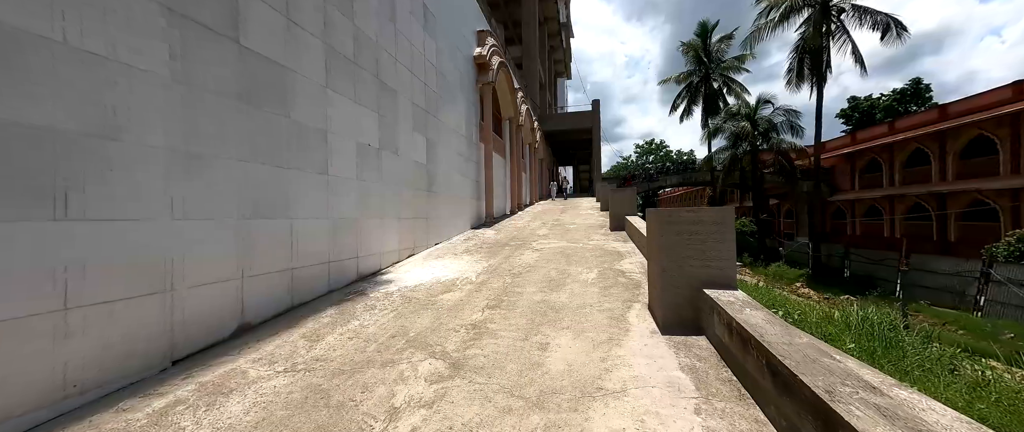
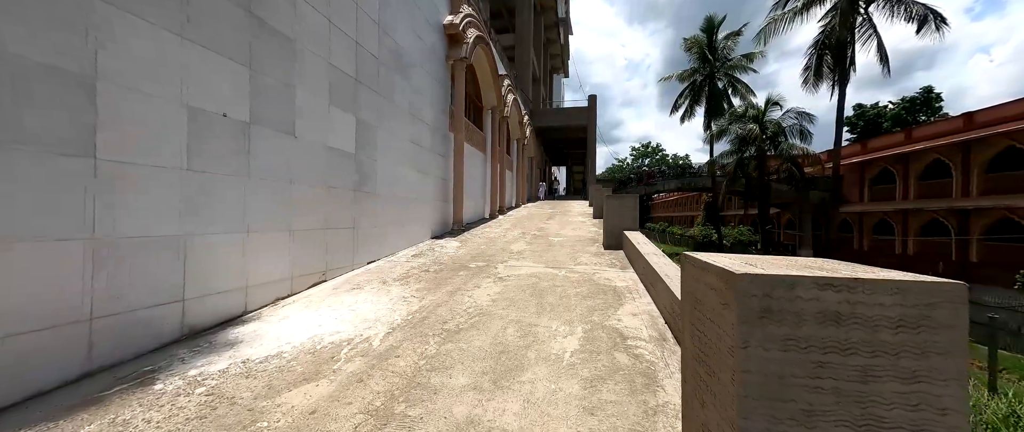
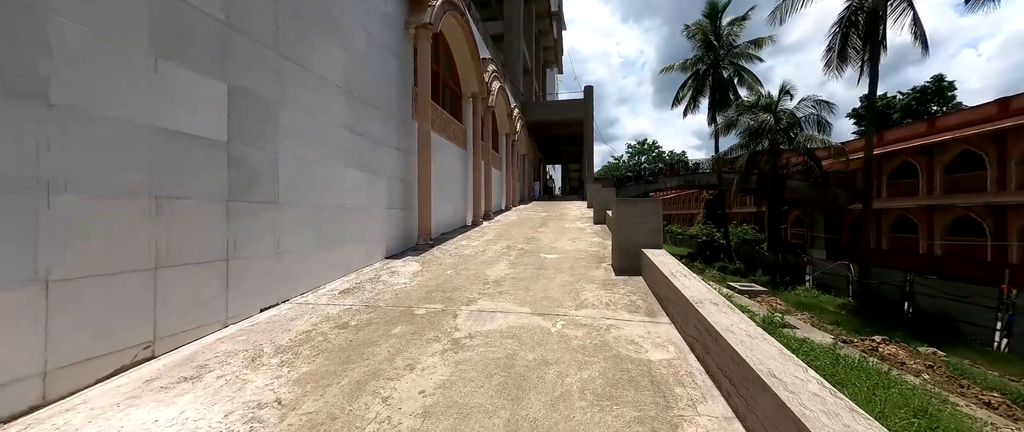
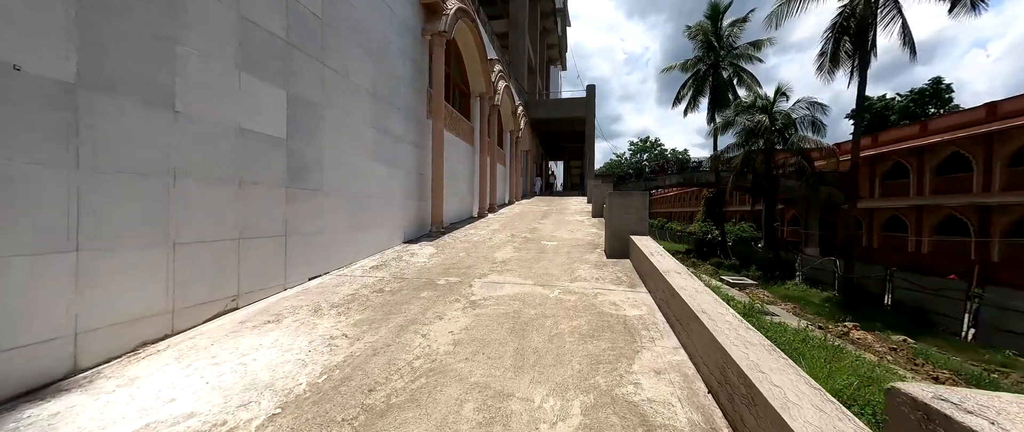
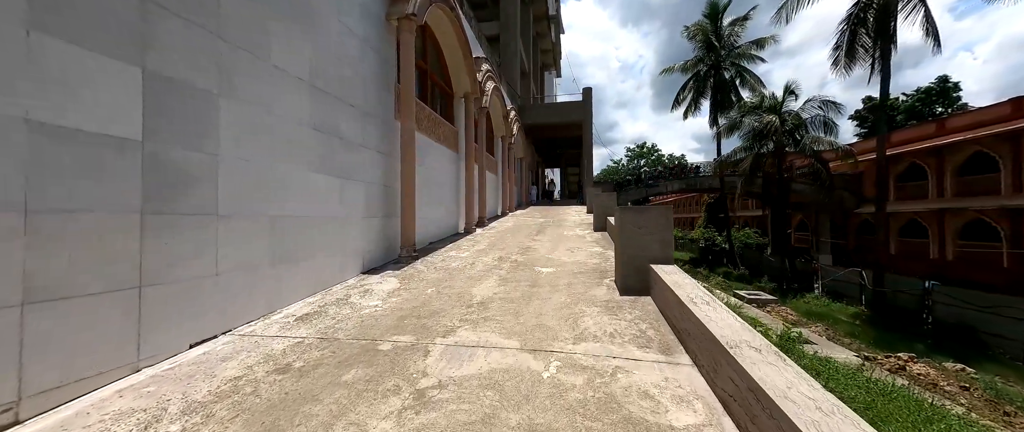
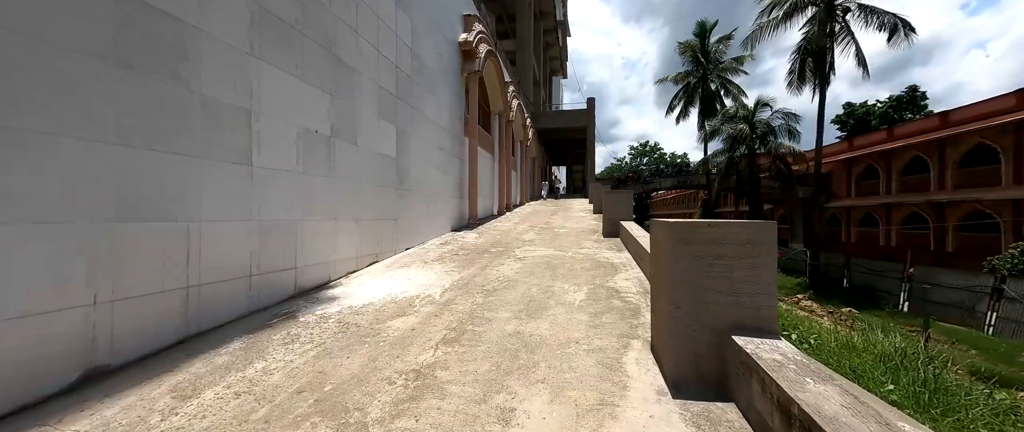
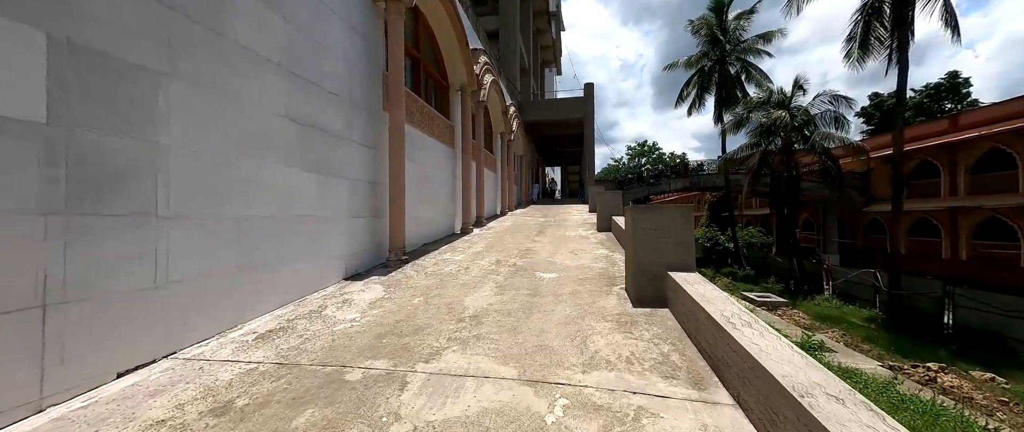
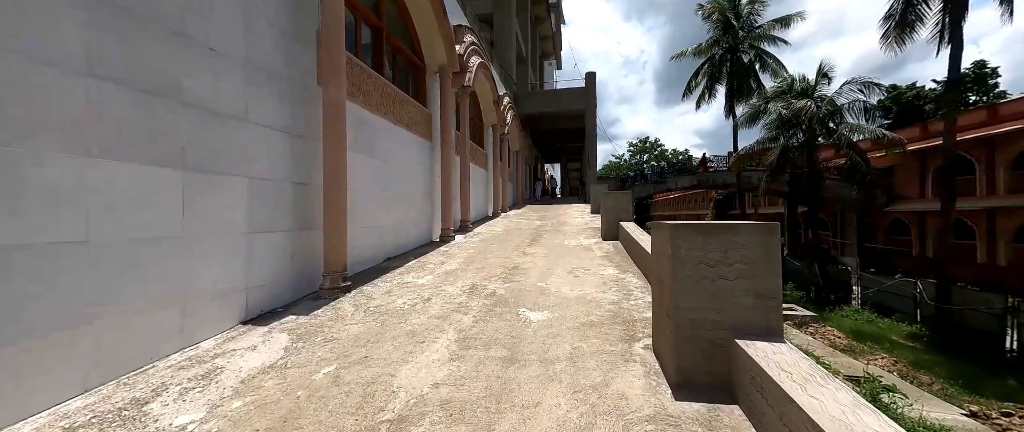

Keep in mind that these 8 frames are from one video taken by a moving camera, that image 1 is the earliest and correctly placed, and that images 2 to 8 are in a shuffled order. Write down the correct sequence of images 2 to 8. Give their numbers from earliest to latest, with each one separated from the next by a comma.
6, 2, 4, 3, 5, 7, 8
